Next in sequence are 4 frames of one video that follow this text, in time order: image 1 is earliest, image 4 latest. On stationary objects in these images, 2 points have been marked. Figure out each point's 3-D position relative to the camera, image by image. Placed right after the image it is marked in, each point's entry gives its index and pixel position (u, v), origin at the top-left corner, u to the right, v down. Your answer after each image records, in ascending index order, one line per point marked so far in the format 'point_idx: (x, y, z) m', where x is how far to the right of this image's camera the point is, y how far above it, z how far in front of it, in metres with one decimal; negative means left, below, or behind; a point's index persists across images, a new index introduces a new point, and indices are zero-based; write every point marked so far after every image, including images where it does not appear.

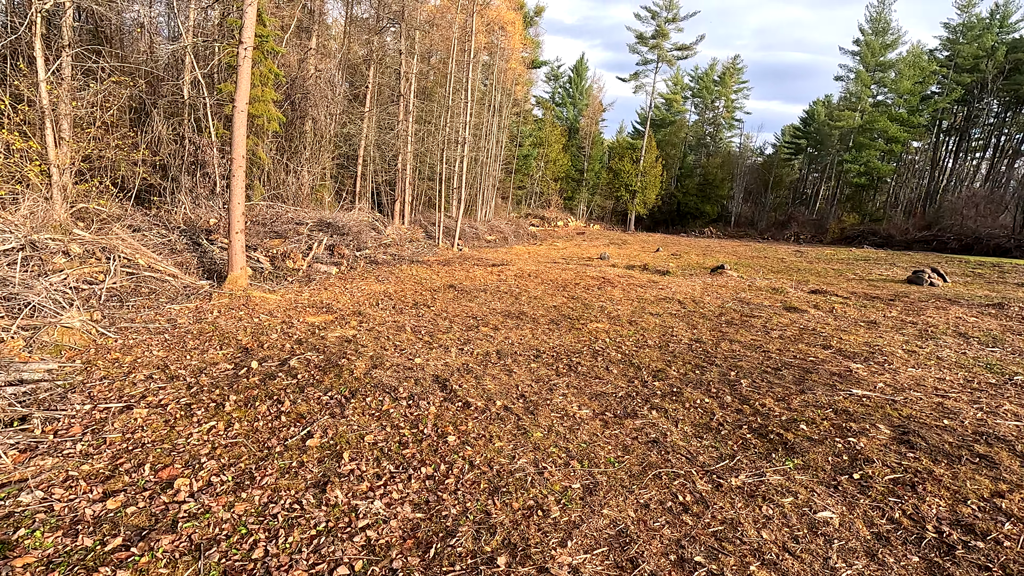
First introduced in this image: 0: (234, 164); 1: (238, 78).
0: (-3.0, +1.3, +5.8) m
1: (-2.9, +2.2, +5.7) m
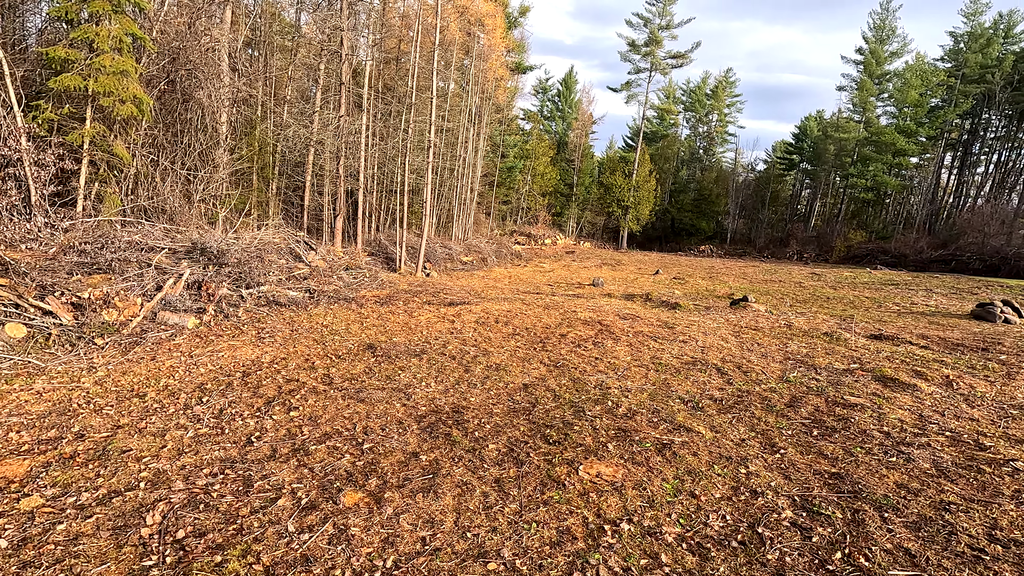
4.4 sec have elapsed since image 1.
0: (-3.5, +0.8, +3.0) m
1: (-3.4, +1.7, +2.9) m
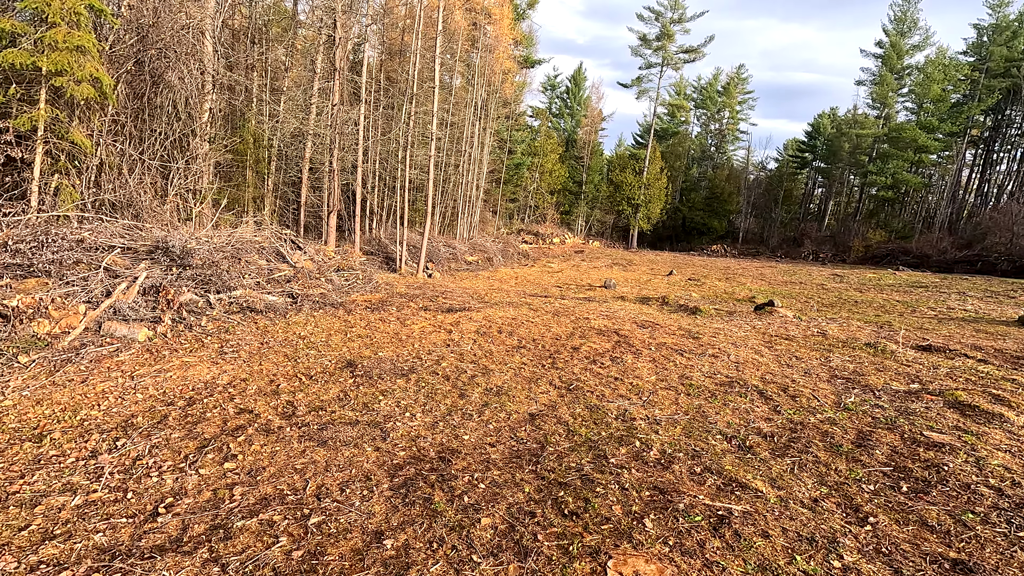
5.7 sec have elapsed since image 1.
0: (-3.5, +0.7, +2.2) m
1: (-3.3, +1.6, +2.2) m
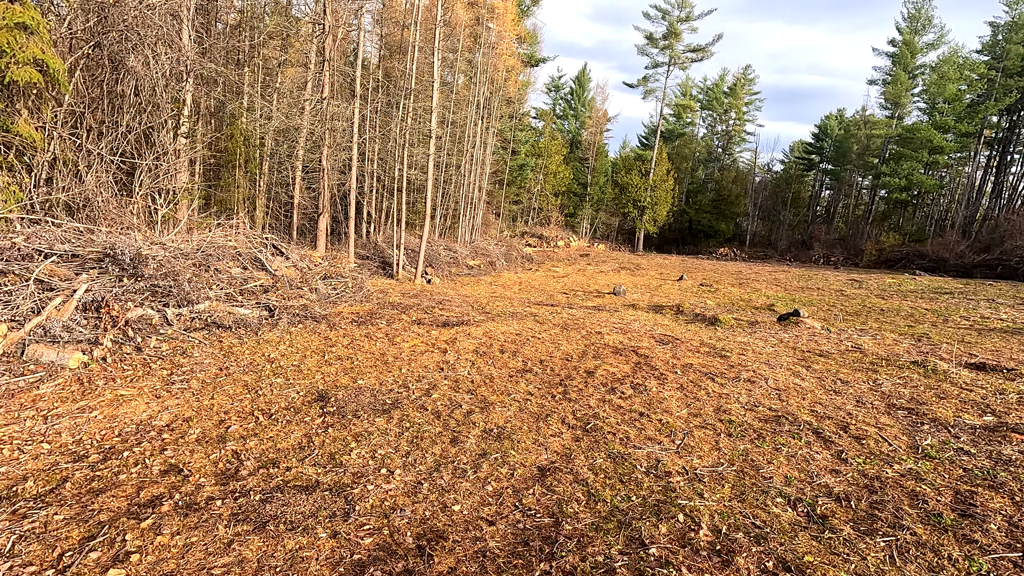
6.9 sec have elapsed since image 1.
0: (-3.4, +0.6, +1.5) m
1: (-3.3, +1.5, +1.4) m
